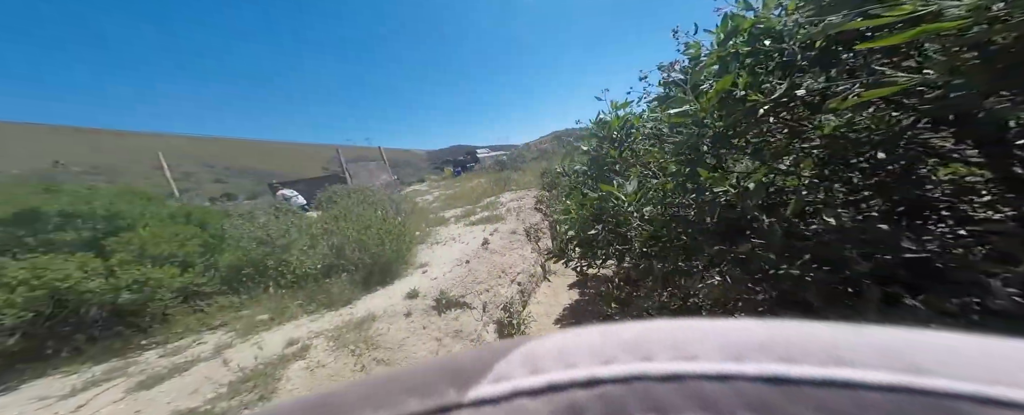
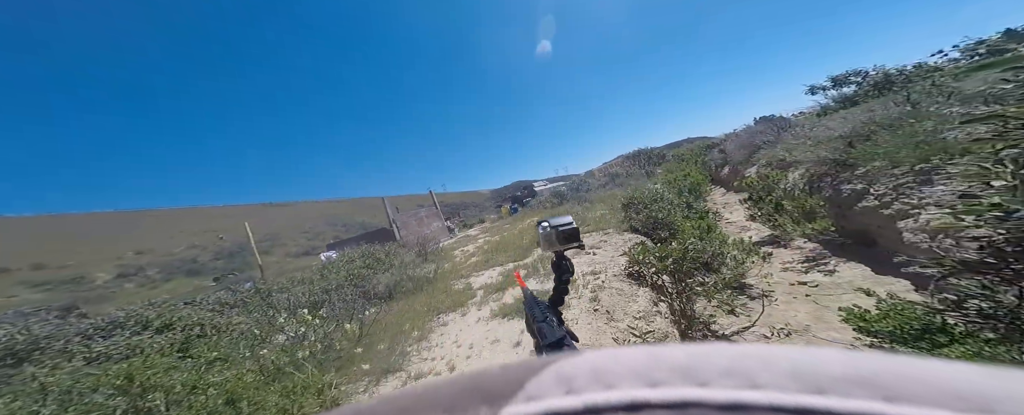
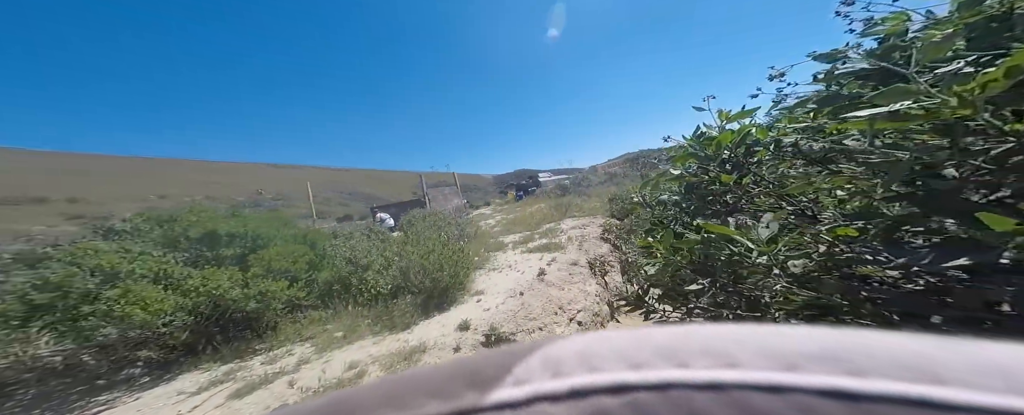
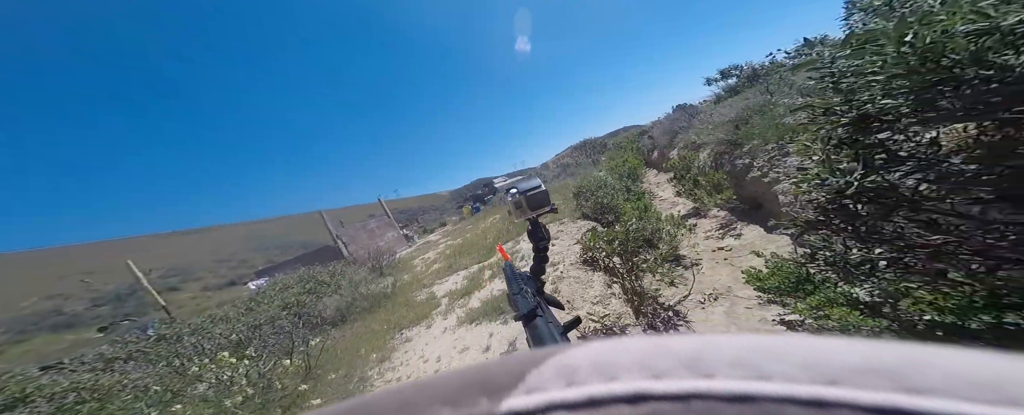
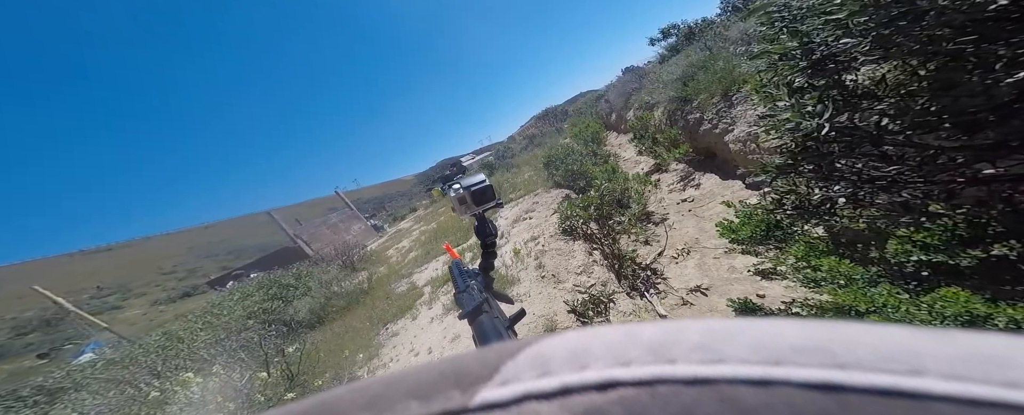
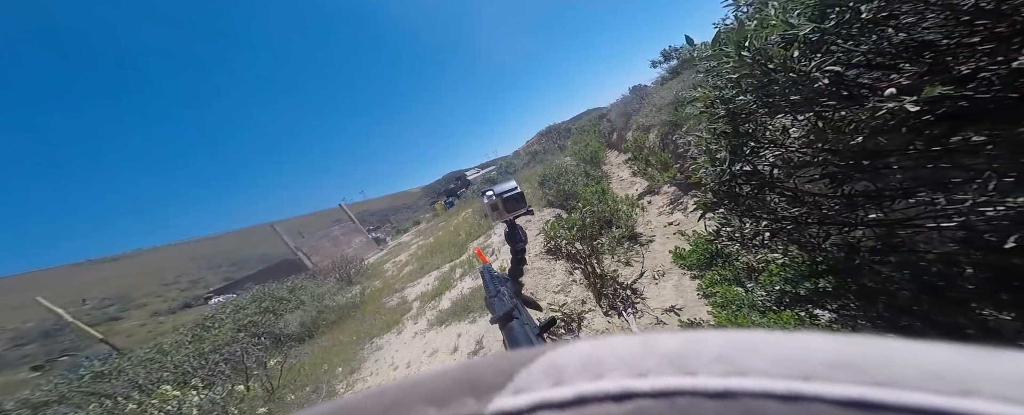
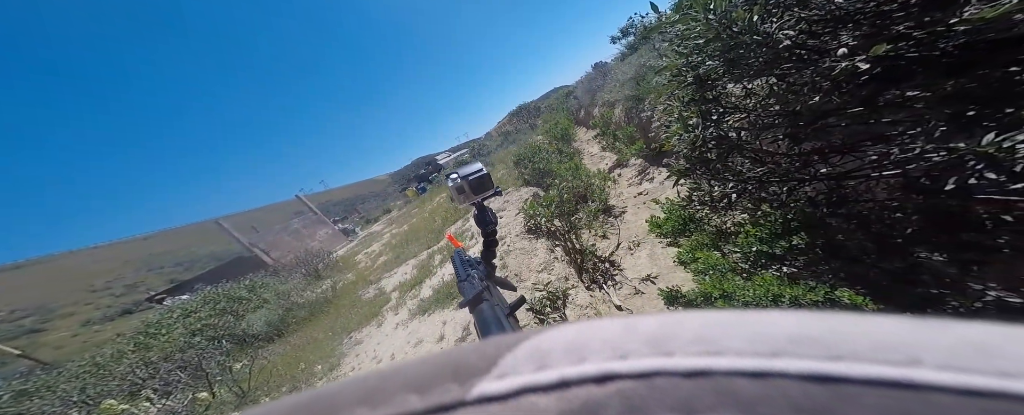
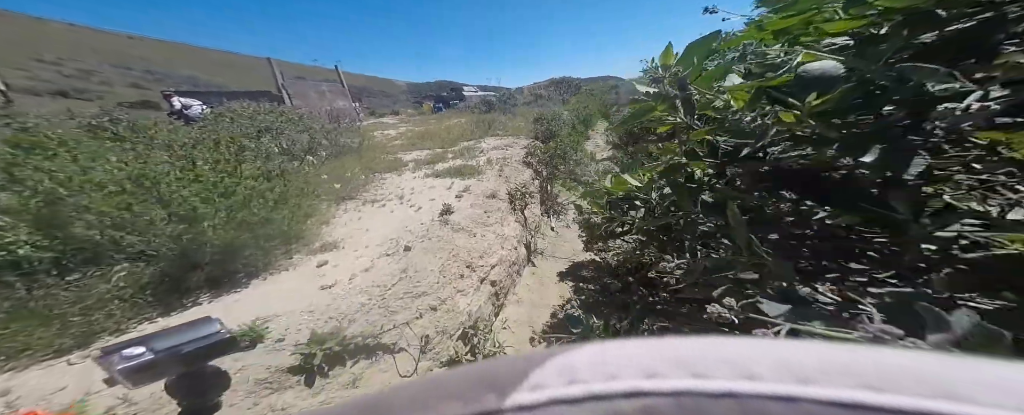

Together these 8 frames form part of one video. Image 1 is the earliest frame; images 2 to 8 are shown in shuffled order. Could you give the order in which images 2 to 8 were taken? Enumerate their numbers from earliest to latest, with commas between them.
3, 8, 2, 4, 6, 7, 5
